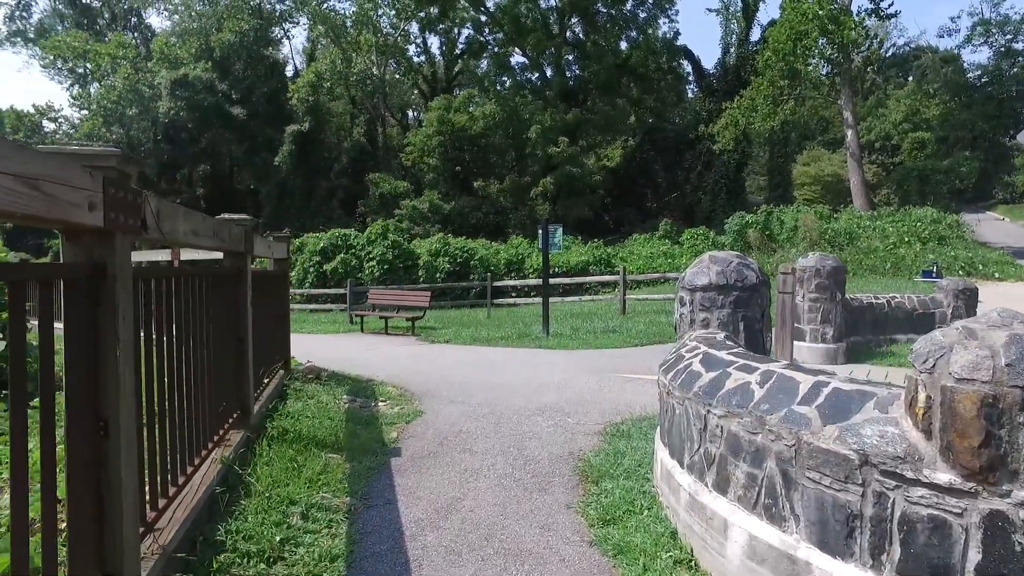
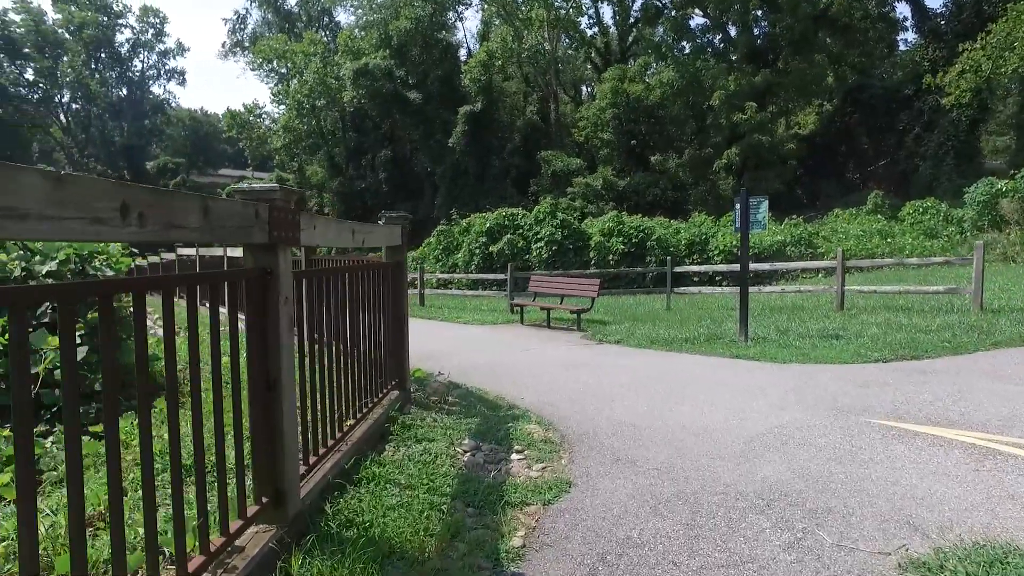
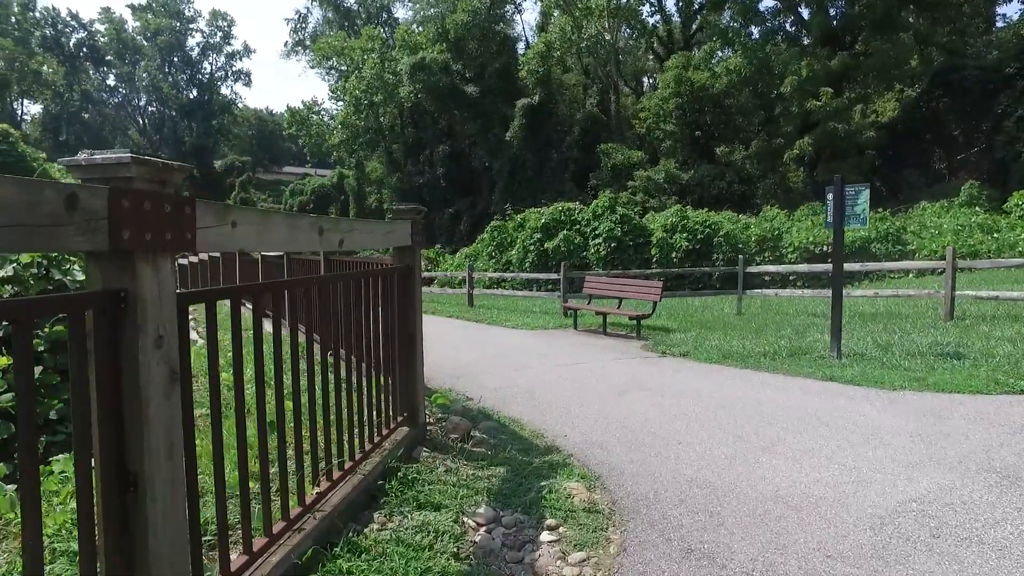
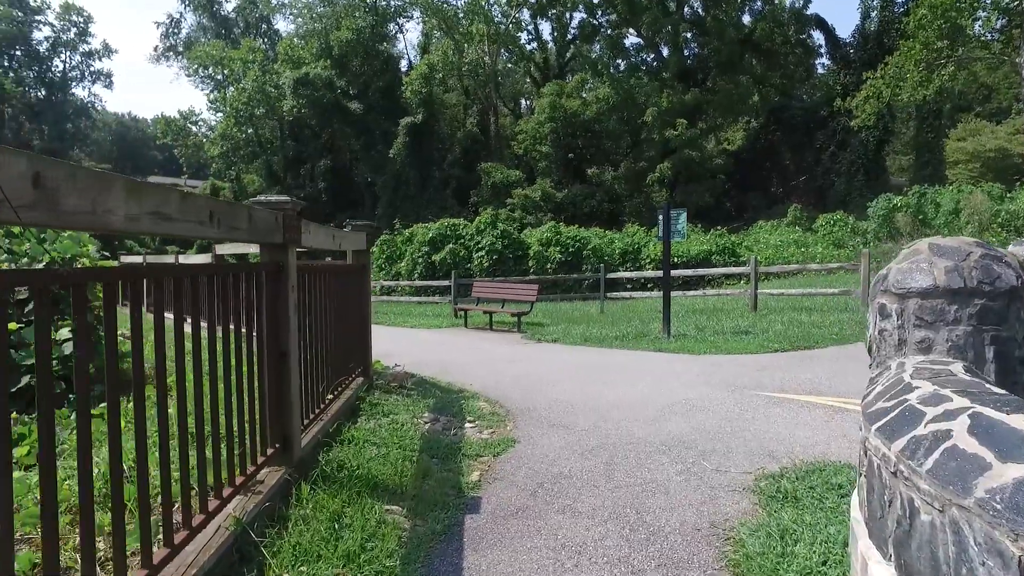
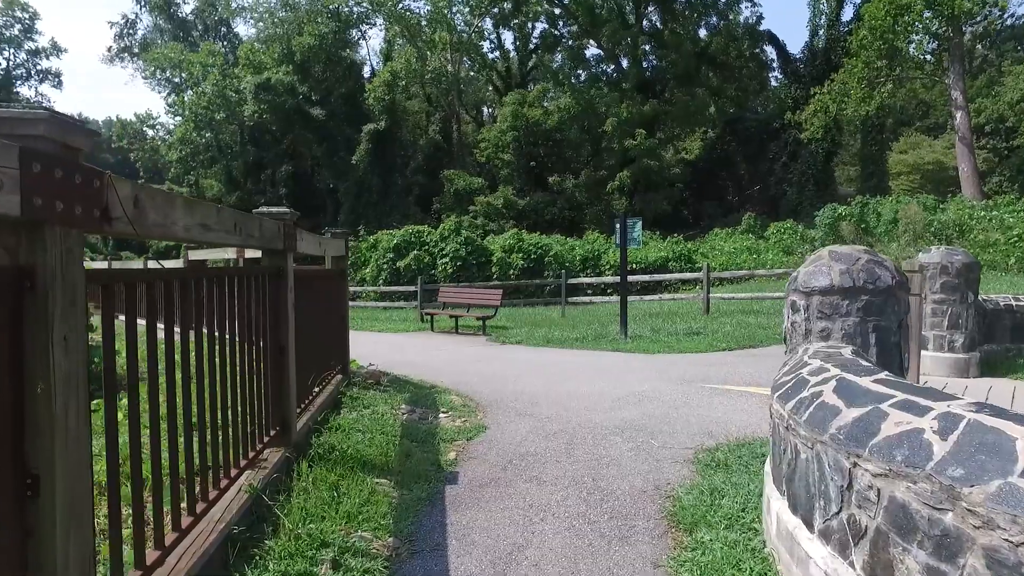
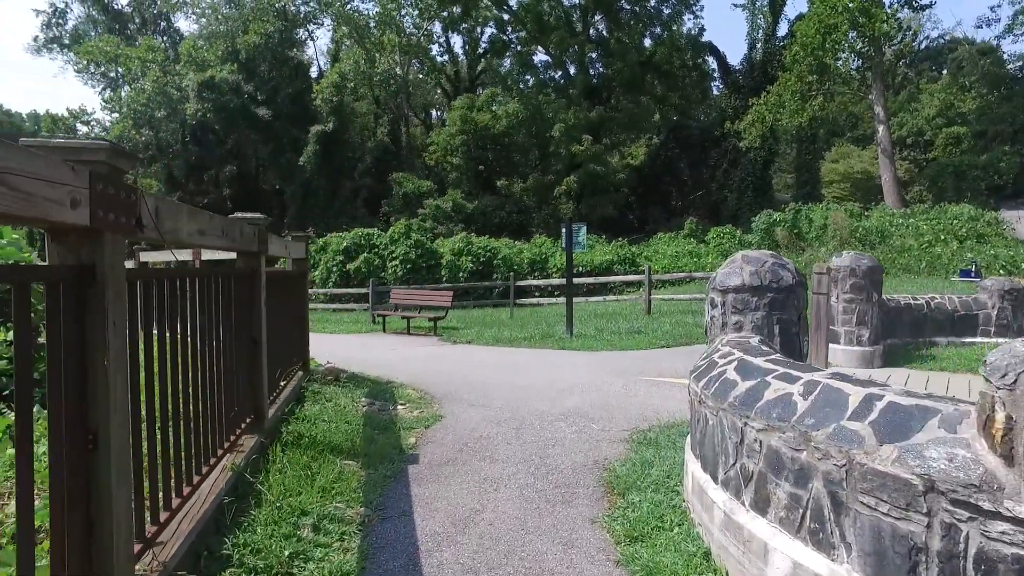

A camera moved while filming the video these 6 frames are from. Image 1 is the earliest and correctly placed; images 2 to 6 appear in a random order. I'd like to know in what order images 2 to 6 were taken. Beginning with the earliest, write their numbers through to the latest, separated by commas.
6, 5, 4, 2, 3
